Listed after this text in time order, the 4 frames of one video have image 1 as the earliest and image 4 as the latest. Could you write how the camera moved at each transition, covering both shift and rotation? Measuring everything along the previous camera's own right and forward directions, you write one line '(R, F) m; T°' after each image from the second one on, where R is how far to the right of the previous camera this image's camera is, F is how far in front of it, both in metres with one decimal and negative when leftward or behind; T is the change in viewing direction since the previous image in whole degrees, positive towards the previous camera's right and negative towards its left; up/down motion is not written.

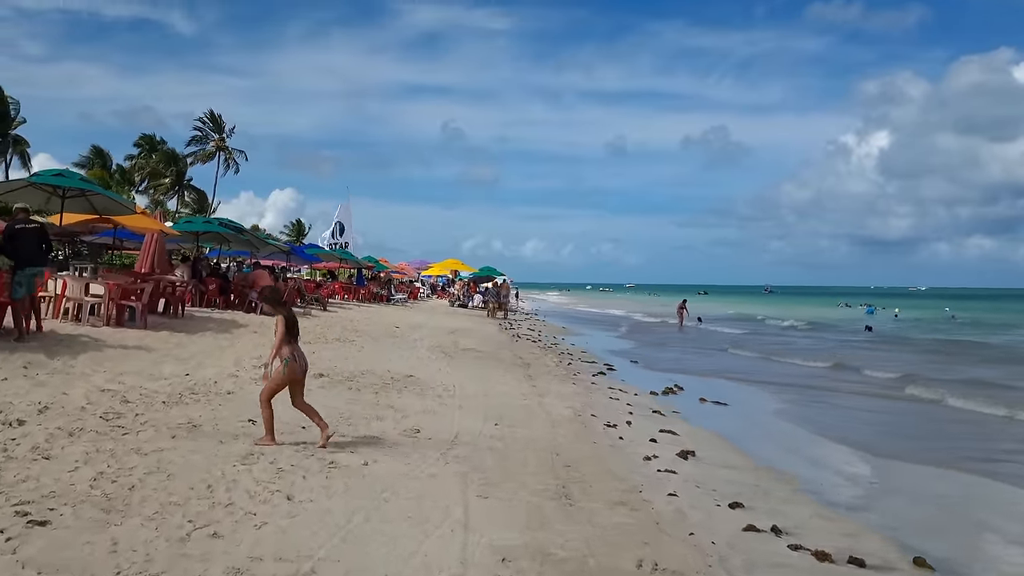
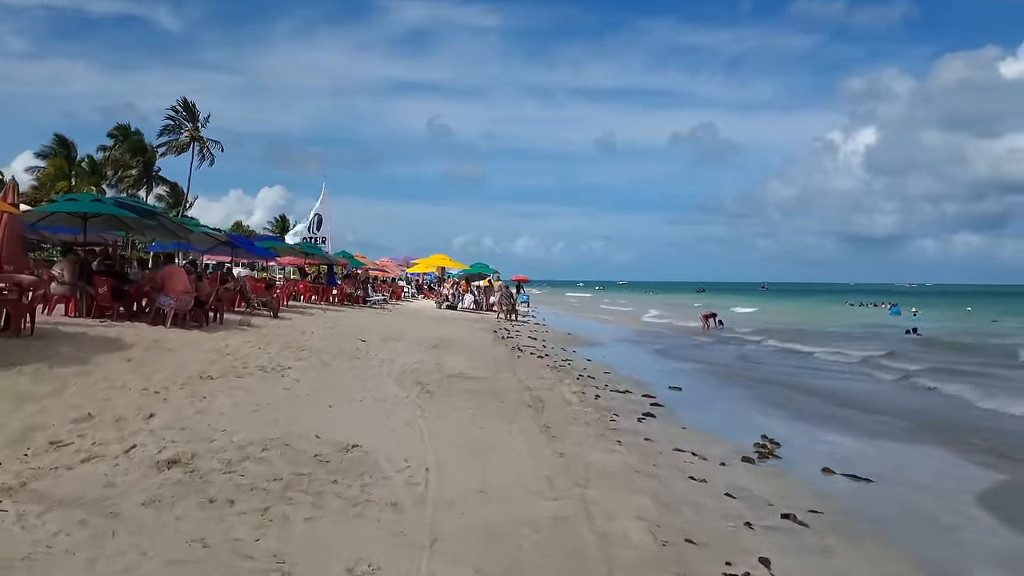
(-0.2, +4.4) m; +1°
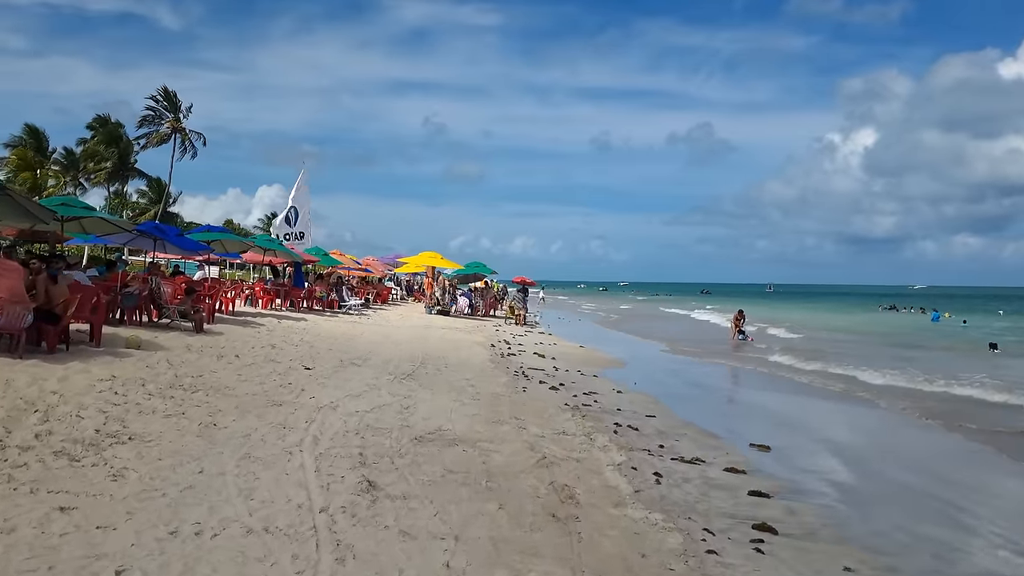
(-0.1, +4.3) m; 0°
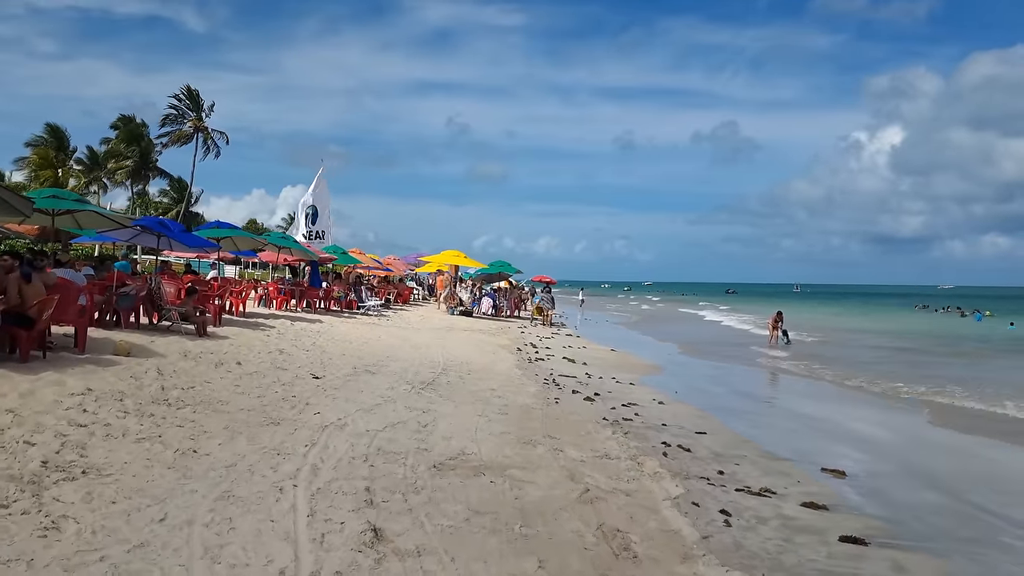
(-0.1, +1.1) m; -2°
